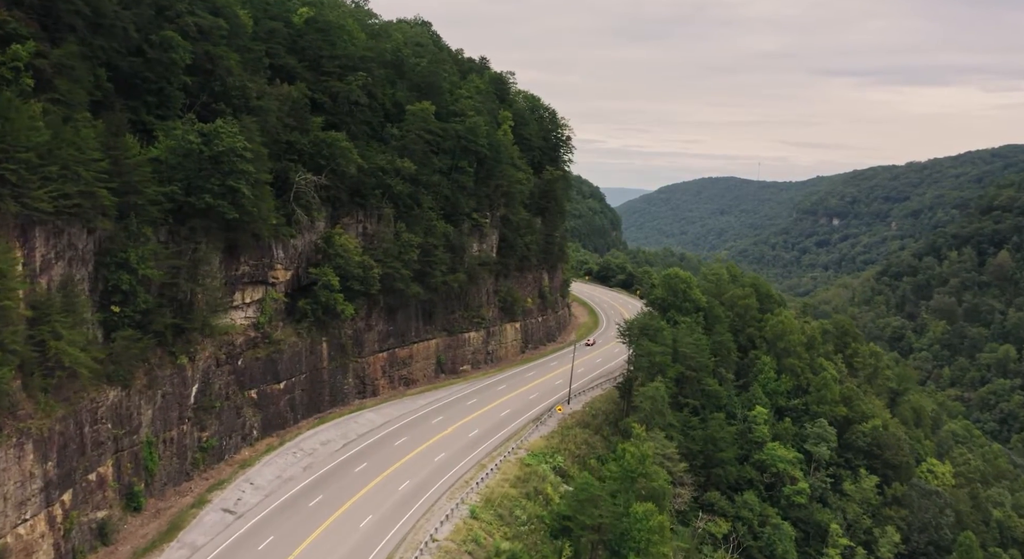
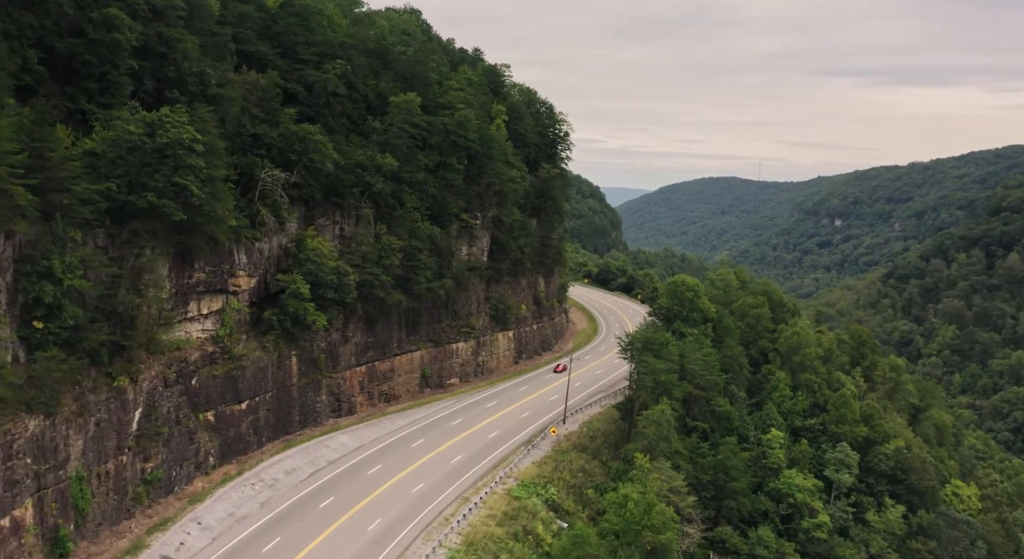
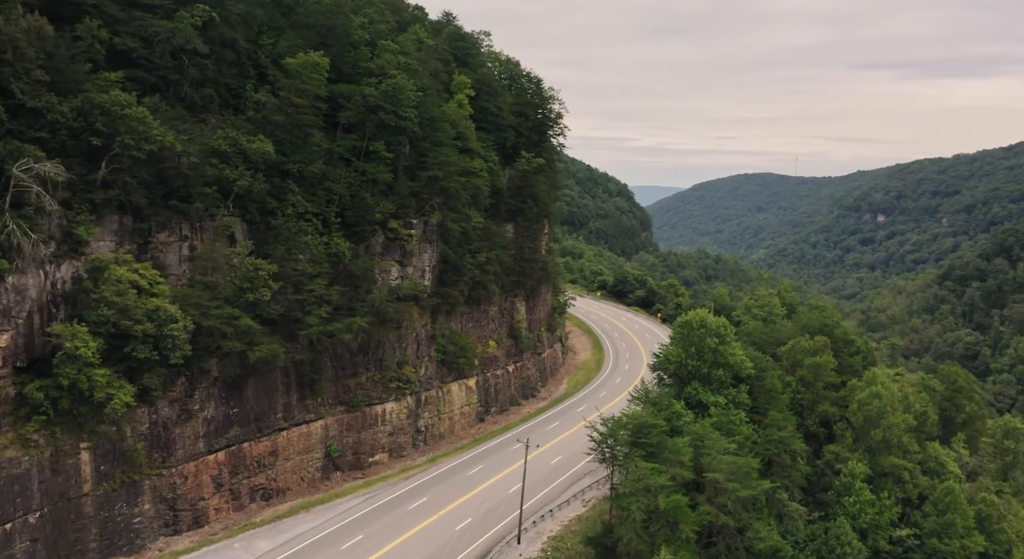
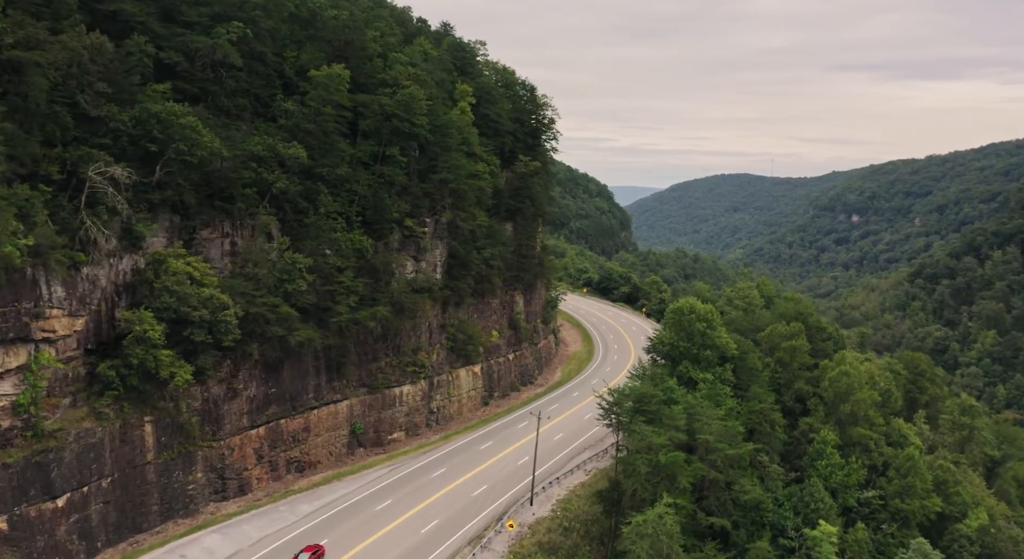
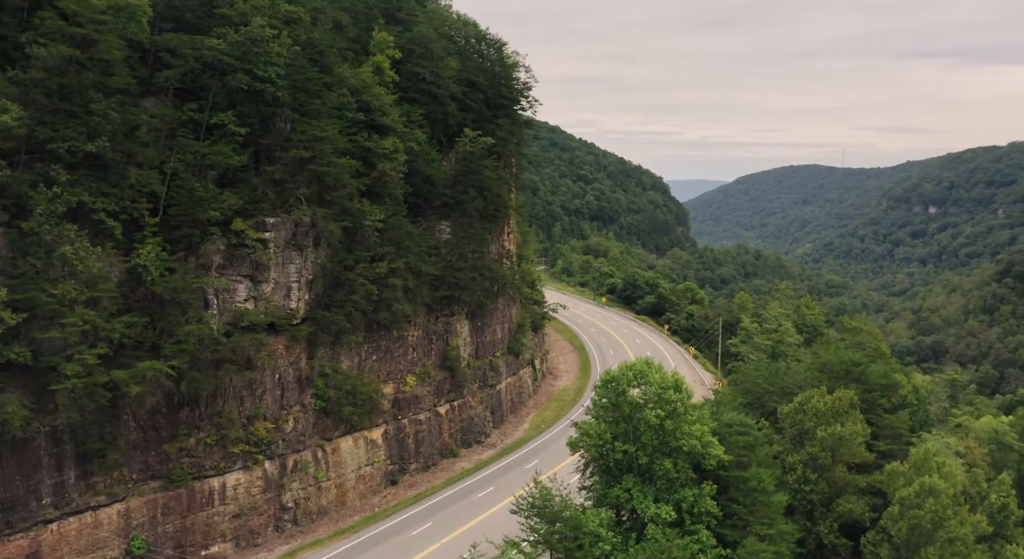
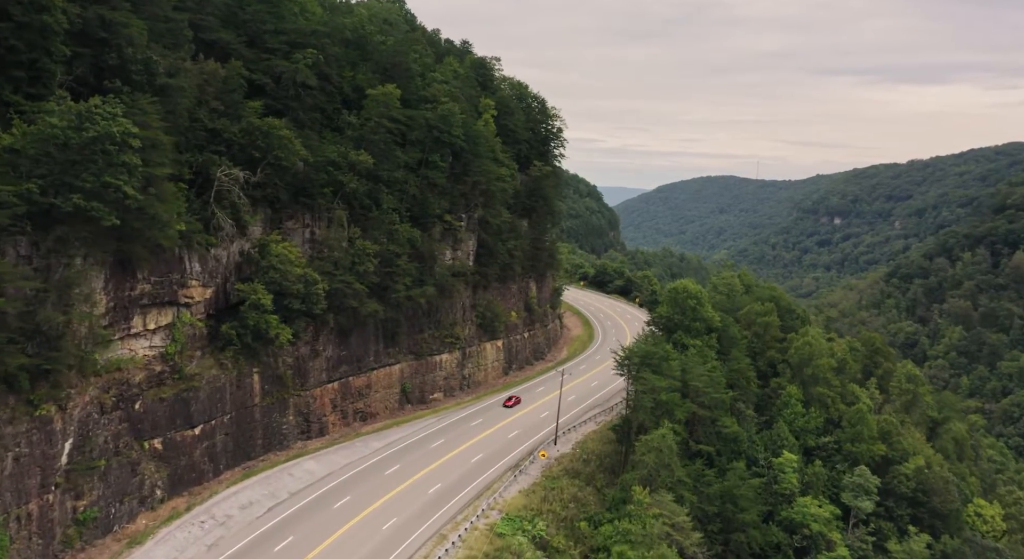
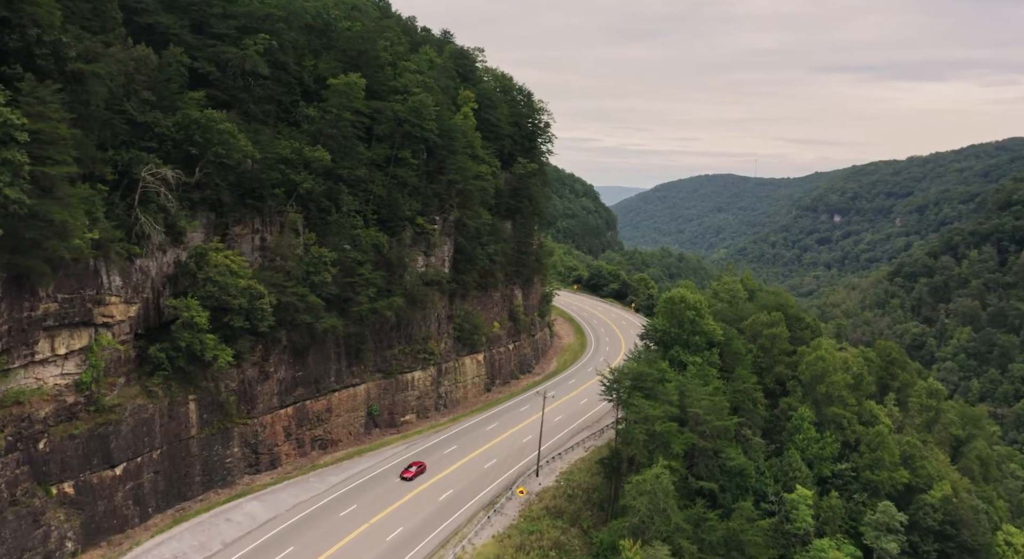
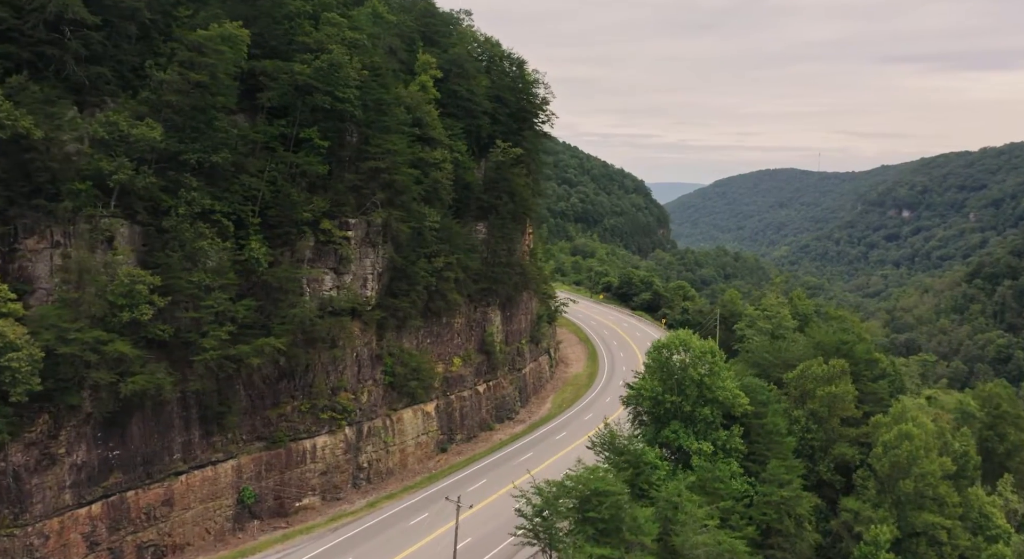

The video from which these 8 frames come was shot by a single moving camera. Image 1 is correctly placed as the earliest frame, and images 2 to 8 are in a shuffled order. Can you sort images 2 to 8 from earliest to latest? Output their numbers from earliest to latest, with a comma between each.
2, 6, 7, 4, 3, 8, 5
